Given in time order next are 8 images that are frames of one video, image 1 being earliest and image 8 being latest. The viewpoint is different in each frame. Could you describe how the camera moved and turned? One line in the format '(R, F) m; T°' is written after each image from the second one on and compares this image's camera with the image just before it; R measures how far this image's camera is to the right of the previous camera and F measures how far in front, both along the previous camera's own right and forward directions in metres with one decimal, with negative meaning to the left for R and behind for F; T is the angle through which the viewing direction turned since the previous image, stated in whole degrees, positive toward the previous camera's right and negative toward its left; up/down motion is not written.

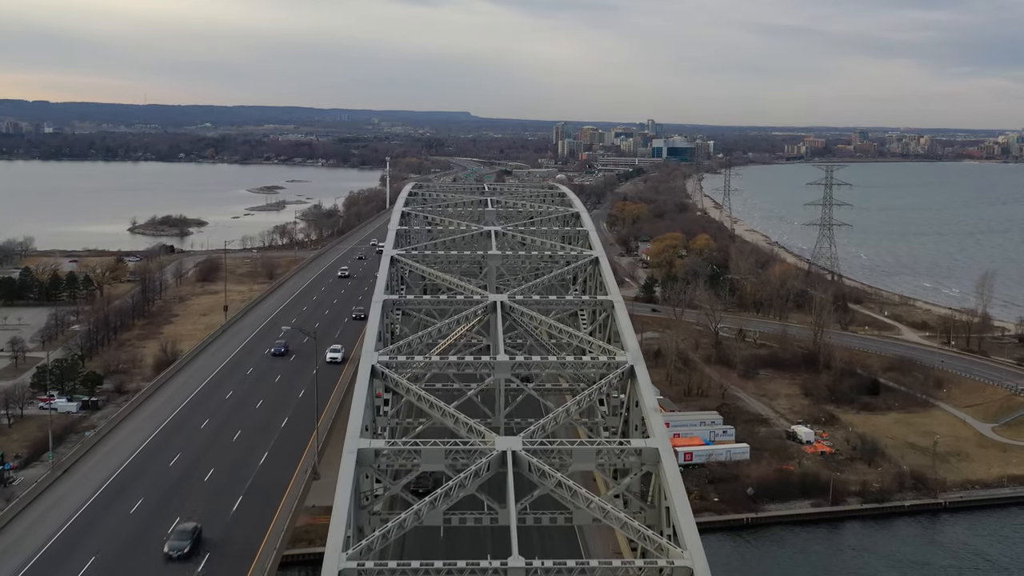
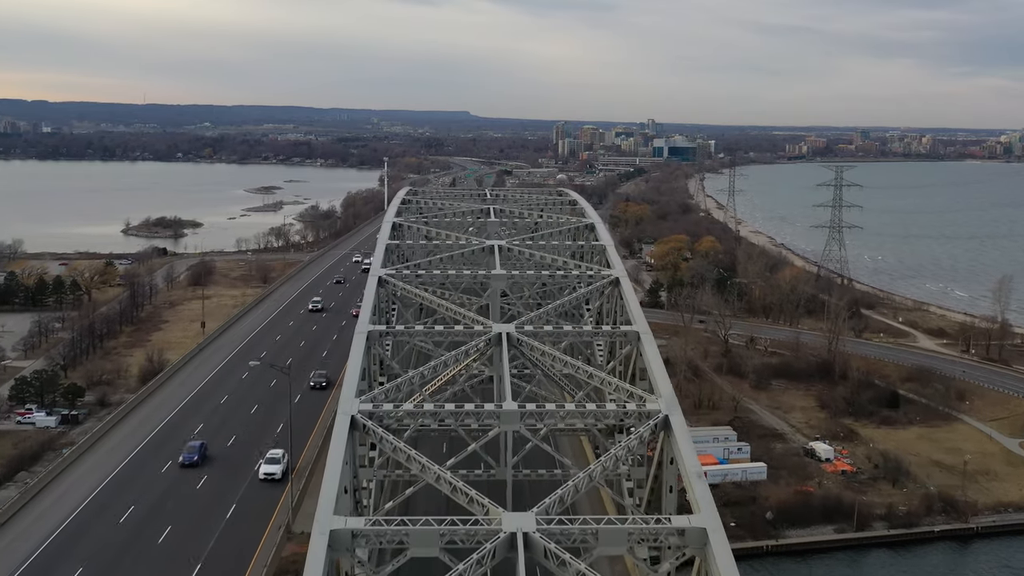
(-0.1, +1.0) m; 0°
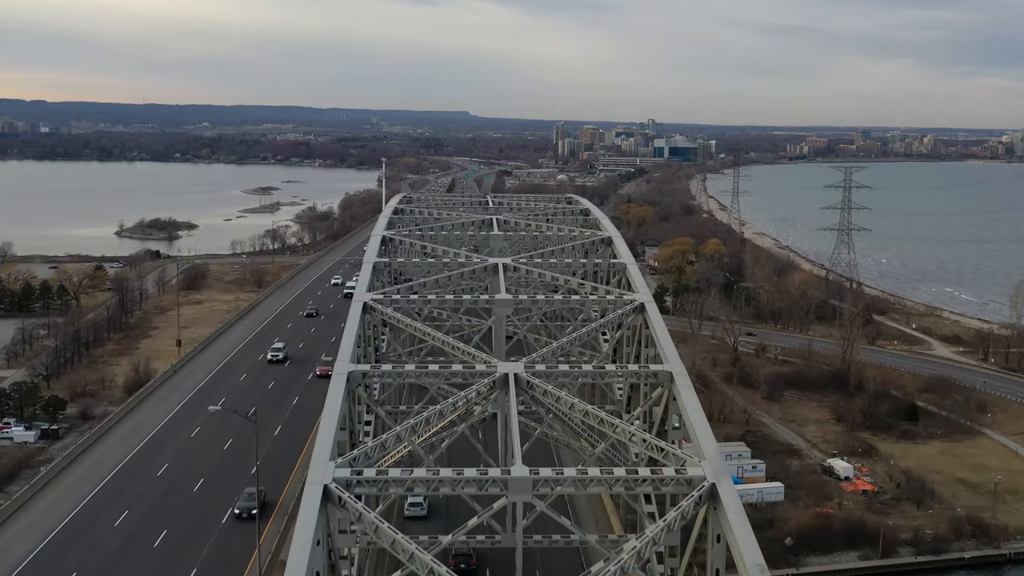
(-0.1, +0.9) m; 0°
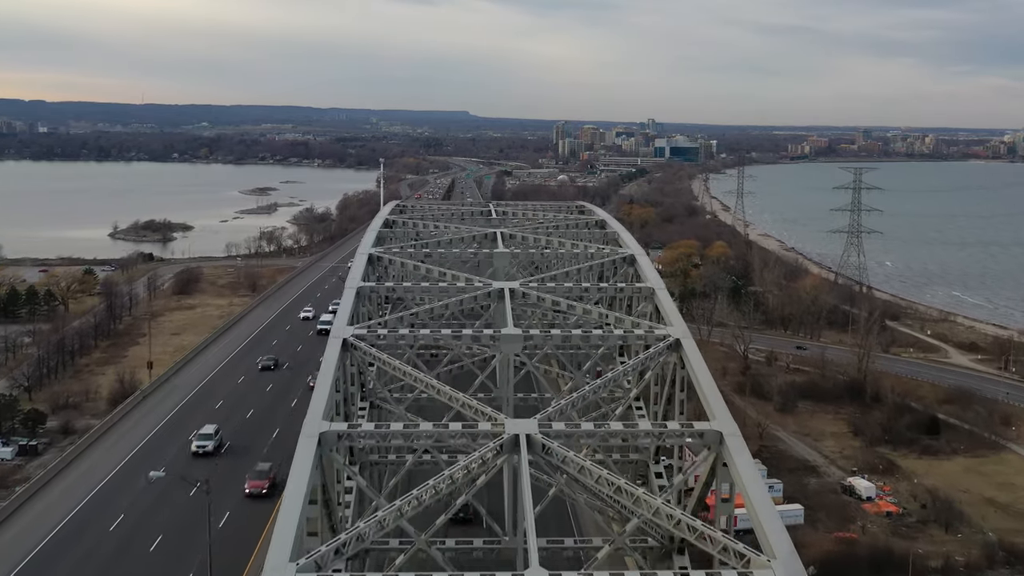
(-0.1, +0.9) m; 0°
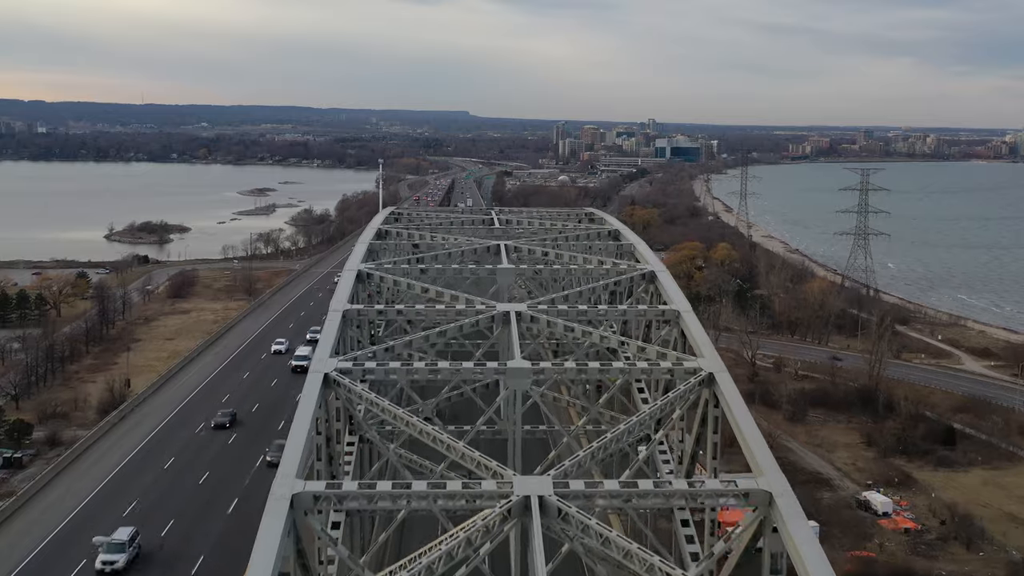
(0.0, +0.6) m; 0°
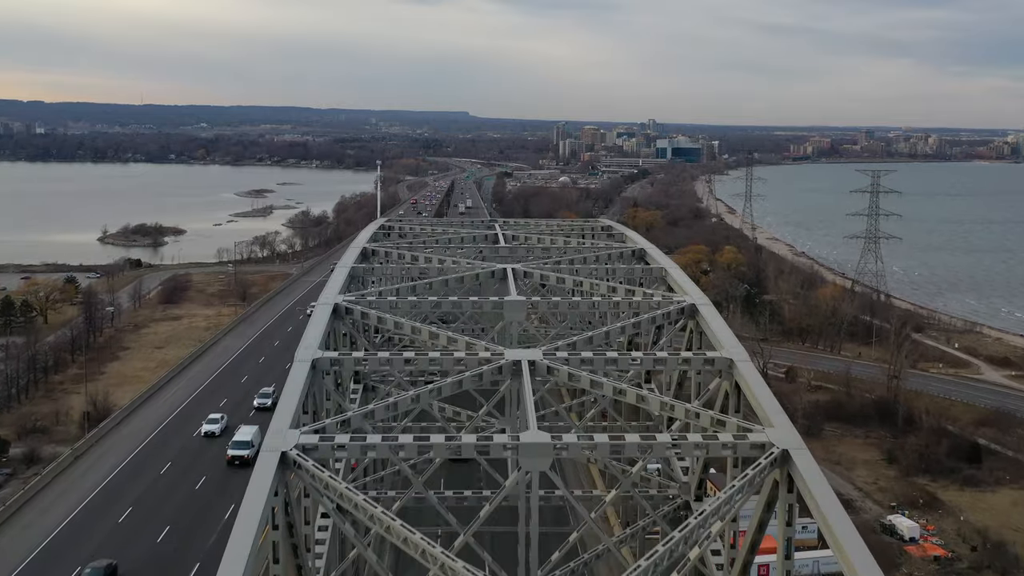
(-0.1, +0.9) m; 0°
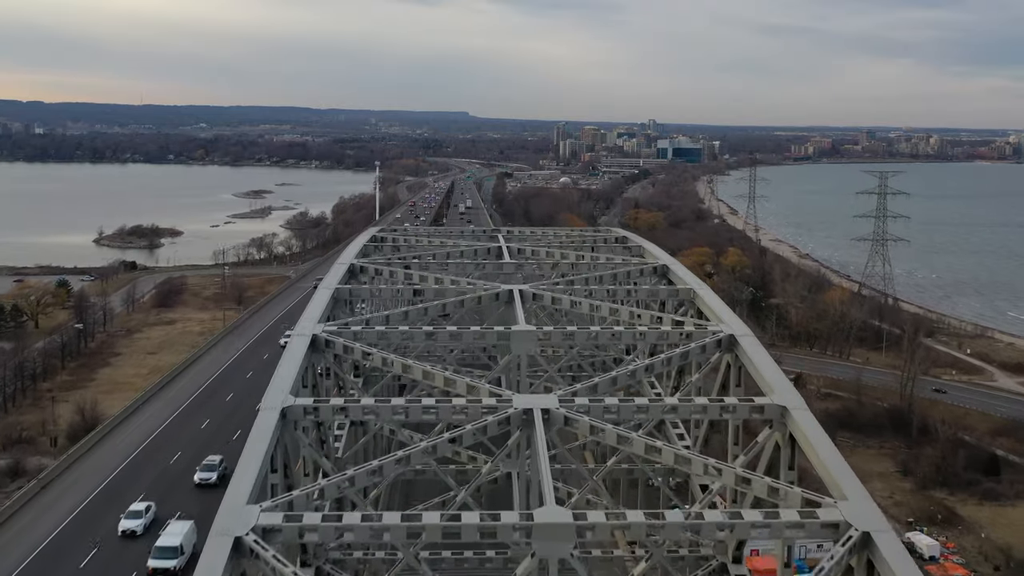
(0.0, +0.6) m; 0°
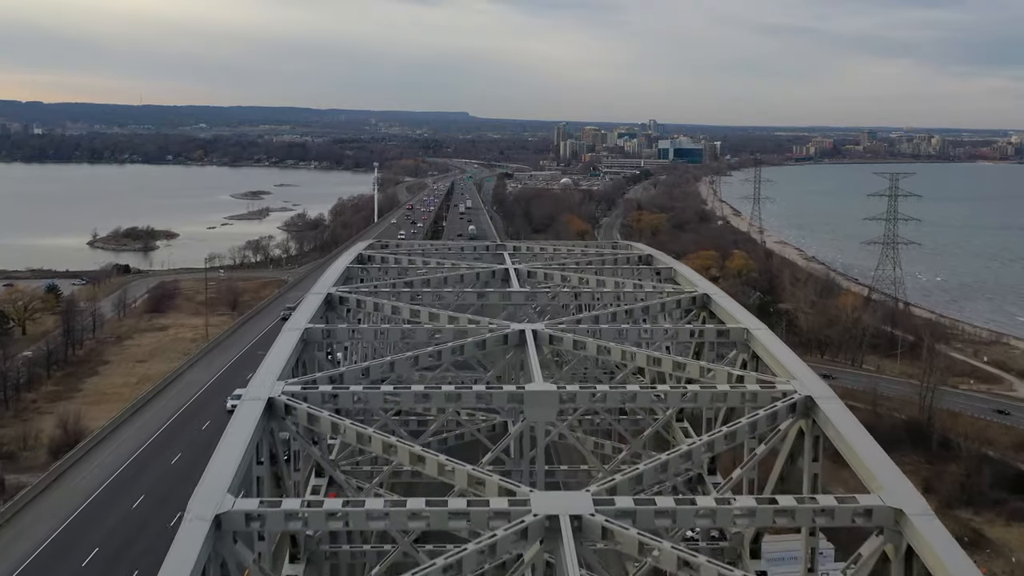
(0.0, +0.8) m; 0°
